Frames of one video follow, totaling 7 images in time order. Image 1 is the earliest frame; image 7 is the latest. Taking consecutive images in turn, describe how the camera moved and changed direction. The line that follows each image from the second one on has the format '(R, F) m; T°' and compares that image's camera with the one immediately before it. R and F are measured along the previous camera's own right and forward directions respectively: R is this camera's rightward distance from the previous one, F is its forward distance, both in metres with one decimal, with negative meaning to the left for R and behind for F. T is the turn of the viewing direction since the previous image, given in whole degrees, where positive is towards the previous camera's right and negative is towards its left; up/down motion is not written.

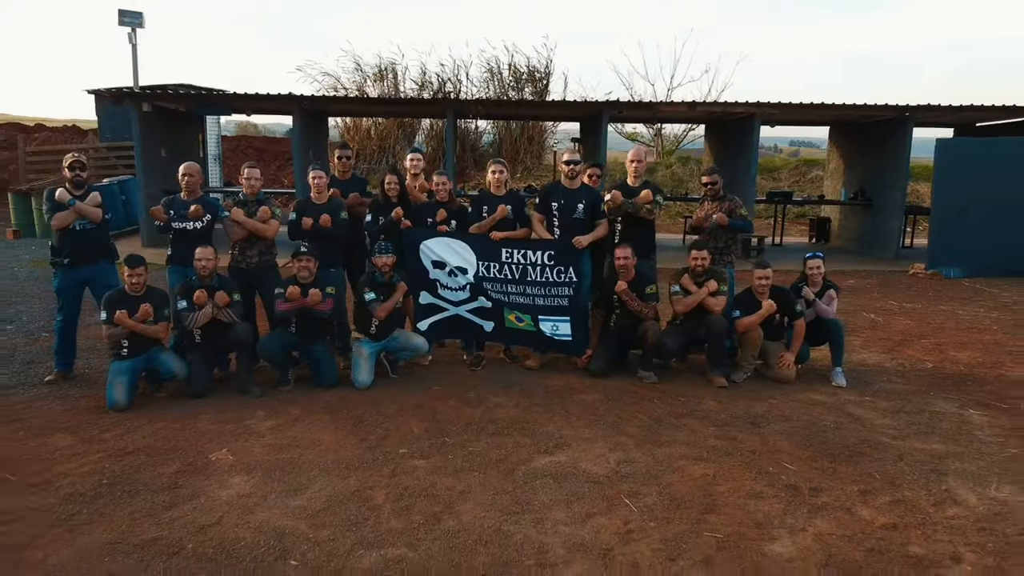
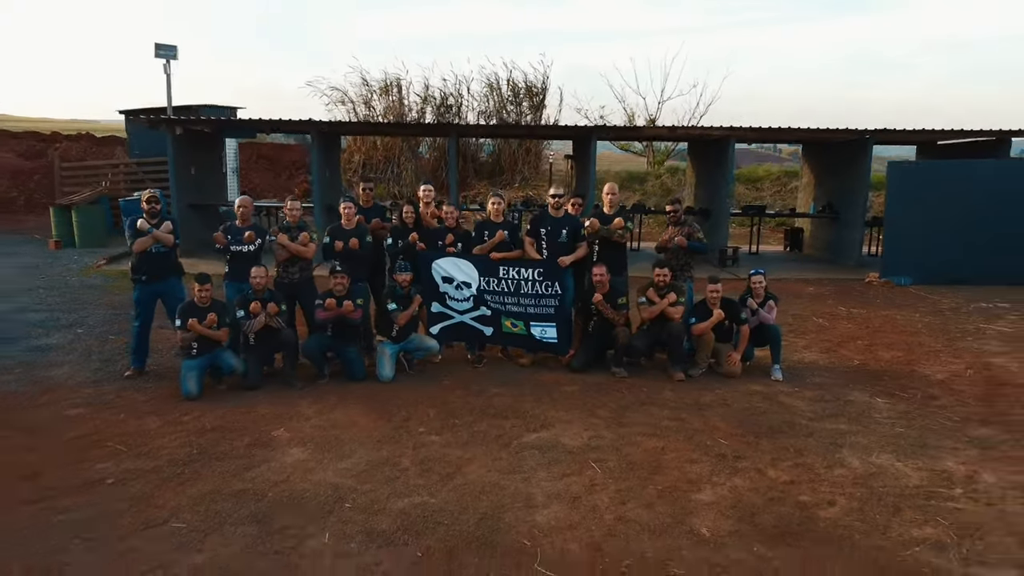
(0.0, -0.9) m; 0°
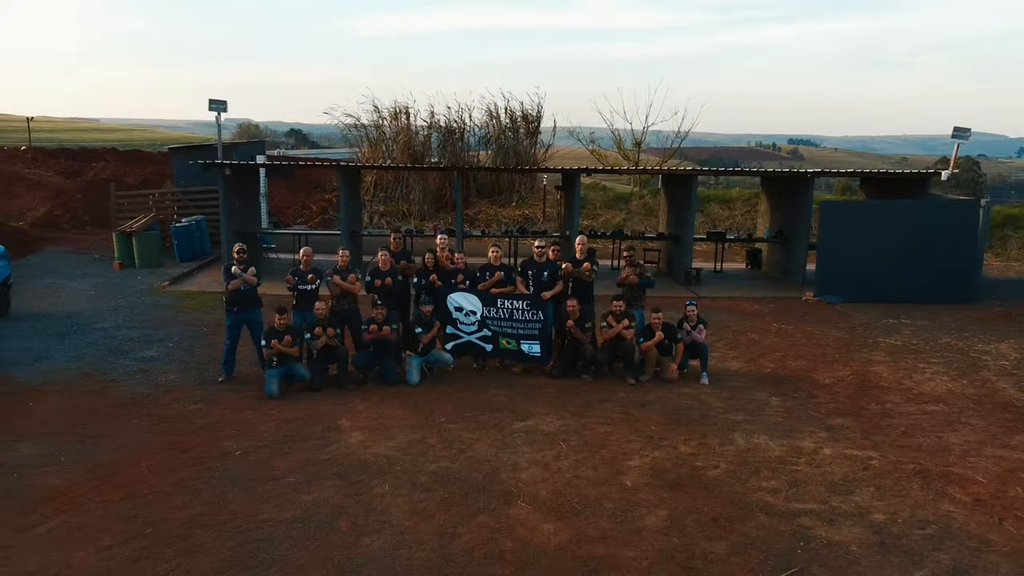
(0.0, -1.7) m; 0°
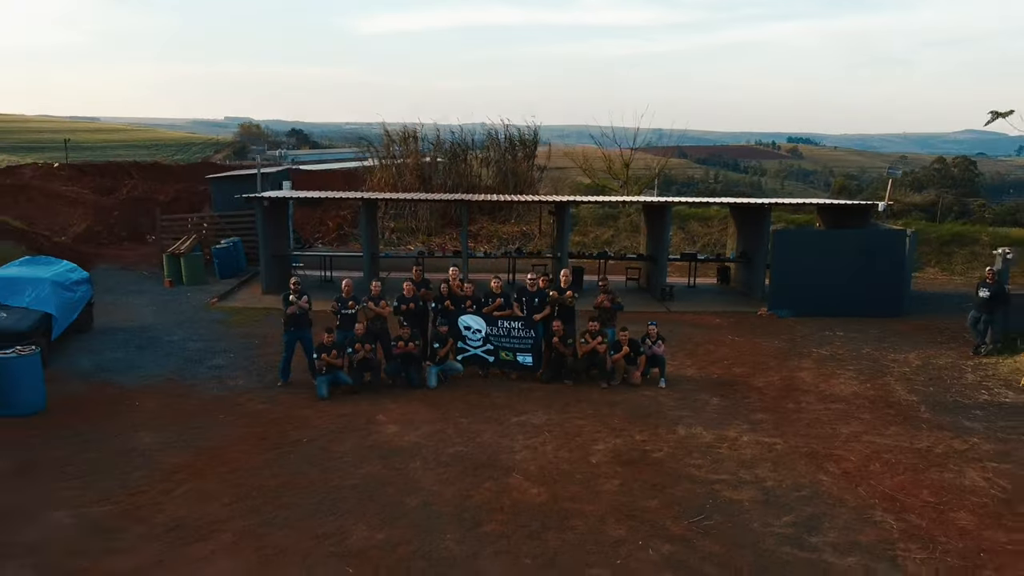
(0.0, -1.7) m; 0°
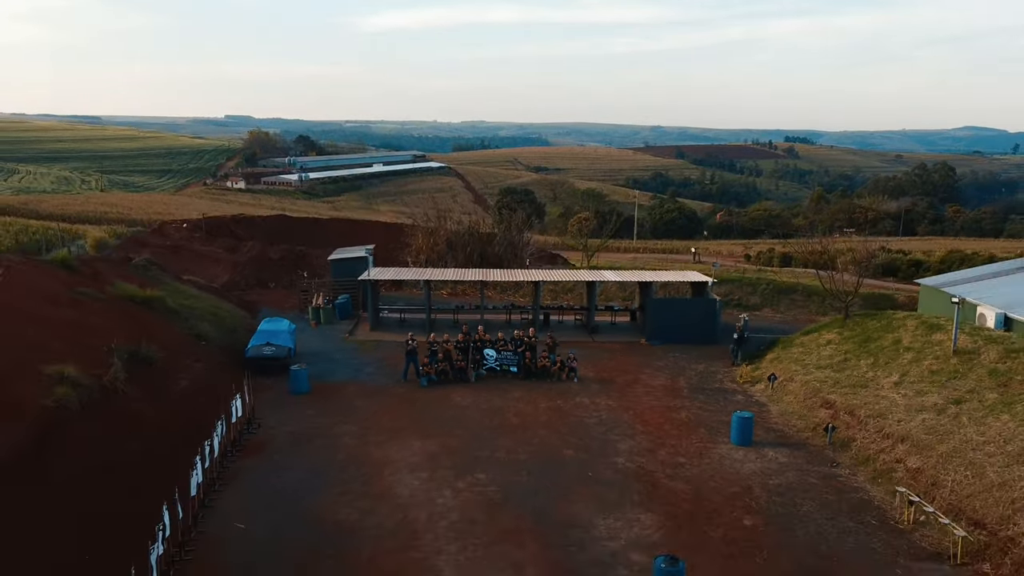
(+0.1, -10.1) m; 0°
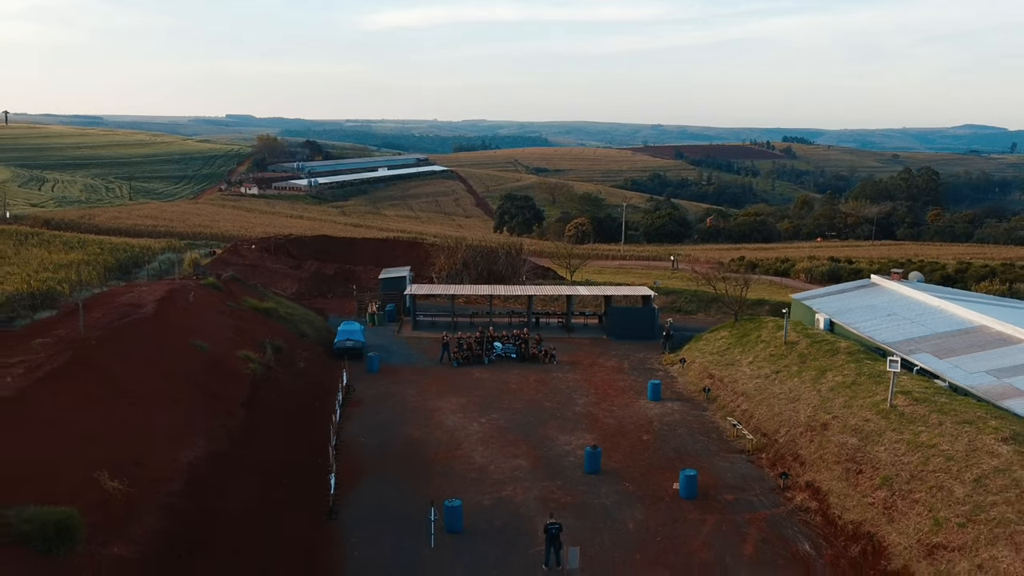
(0.0, -9.2) m; 0°
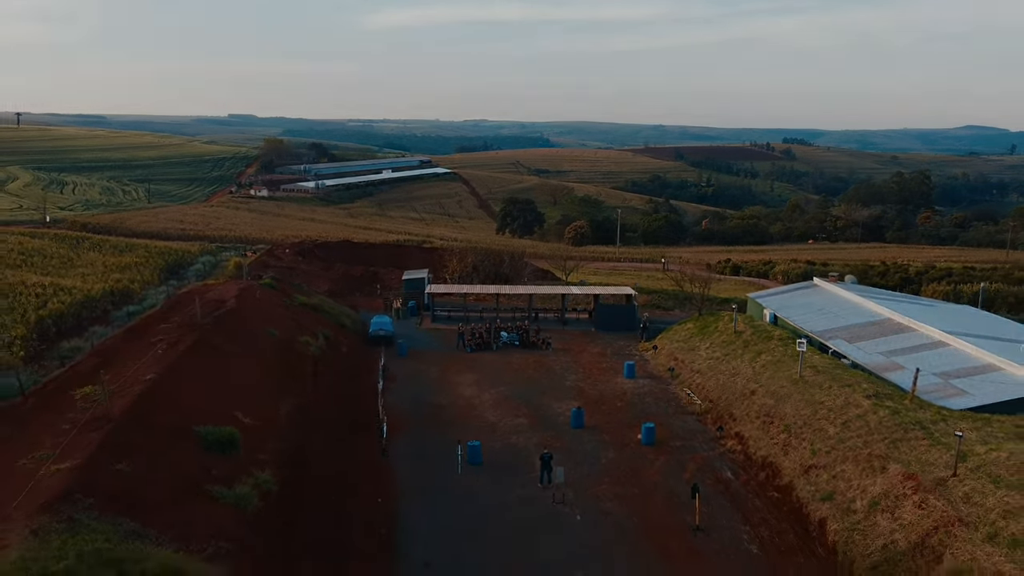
(-0.1, -6.0) m; 0°
